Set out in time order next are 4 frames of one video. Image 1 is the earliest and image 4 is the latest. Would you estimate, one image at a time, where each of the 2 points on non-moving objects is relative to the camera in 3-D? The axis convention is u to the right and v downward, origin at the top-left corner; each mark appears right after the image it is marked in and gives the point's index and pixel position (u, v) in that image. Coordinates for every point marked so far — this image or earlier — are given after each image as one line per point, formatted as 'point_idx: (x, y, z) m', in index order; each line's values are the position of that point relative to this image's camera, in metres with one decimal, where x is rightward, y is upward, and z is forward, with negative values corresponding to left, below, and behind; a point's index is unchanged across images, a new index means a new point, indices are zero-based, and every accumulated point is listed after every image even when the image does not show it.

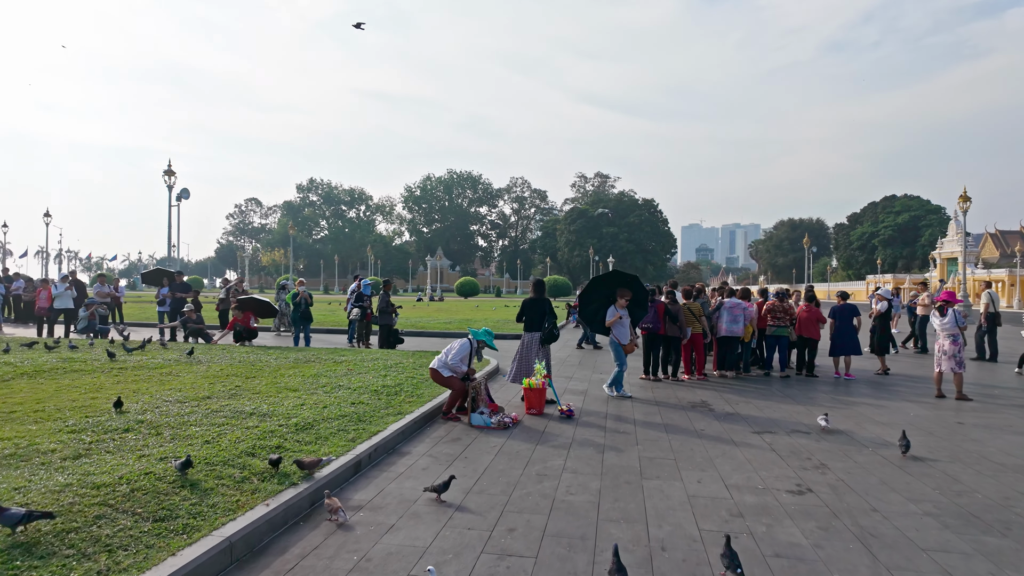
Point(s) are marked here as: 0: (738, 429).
0: (+2.6, -1.6, +7.0) m
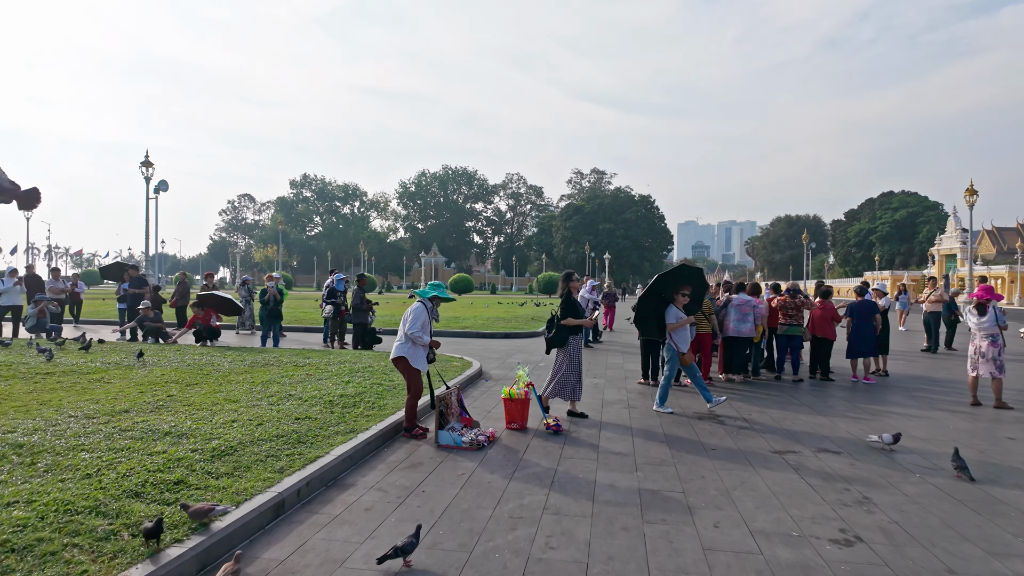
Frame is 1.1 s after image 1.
0: (+2.4, -1.6, +5.9) m
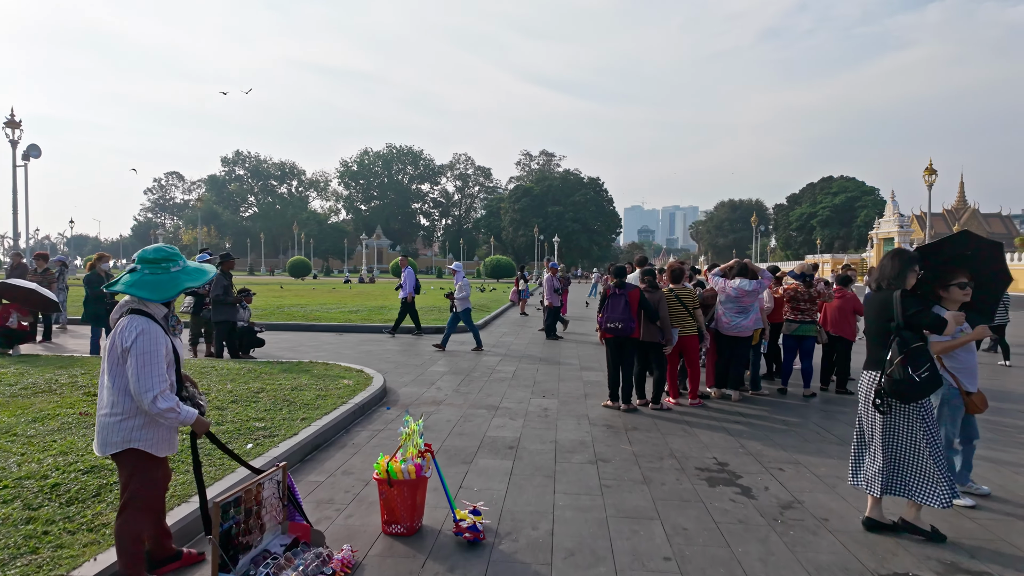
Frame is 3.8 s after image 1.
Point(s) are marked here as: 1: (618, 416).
0: (+1.7, -1.5, +3.2) m
1: (+1.1, -1.4, +6.4) m
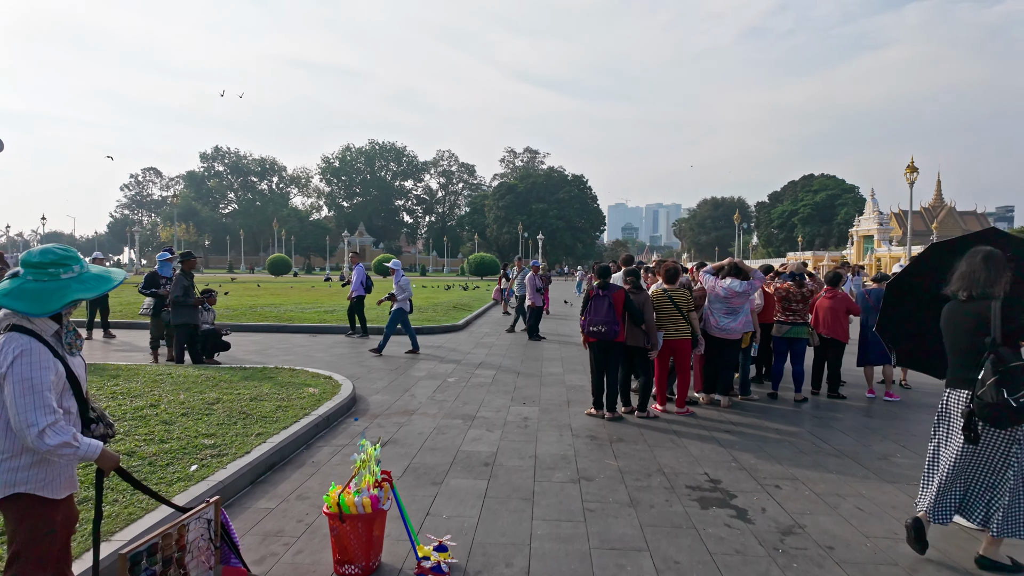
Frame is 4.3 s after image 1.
0: (+1.6, -1.5, +2.8) m
1: (+0.9, -1.4, +6.0) m
